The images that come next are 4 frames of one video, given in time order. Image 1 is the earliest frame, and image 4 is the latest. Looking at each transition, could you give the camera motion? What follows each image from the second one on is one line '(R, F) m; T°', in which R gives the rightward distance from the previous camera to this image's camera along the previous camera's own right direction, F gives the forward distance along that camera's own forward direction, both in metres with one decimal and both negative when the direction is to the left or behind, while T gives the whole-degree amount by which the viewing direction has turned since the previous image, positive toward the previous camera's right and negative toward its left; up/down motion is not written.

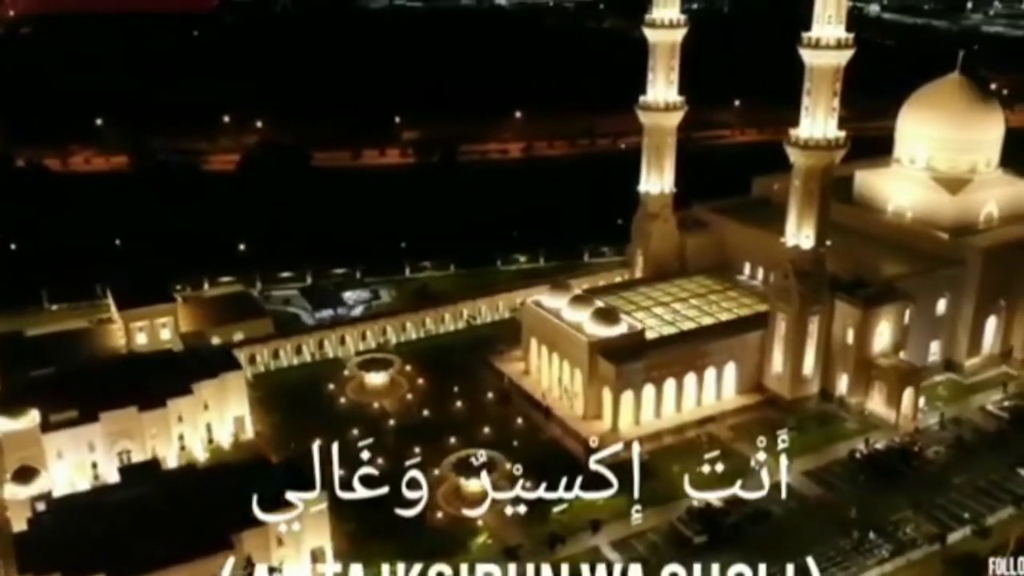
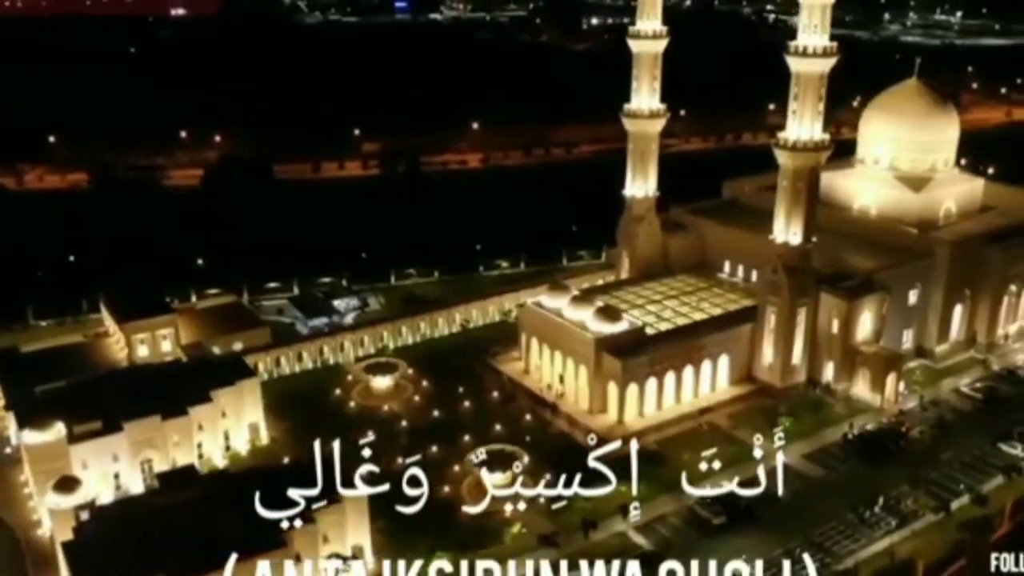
(-2.3, -0.8) m; +5°
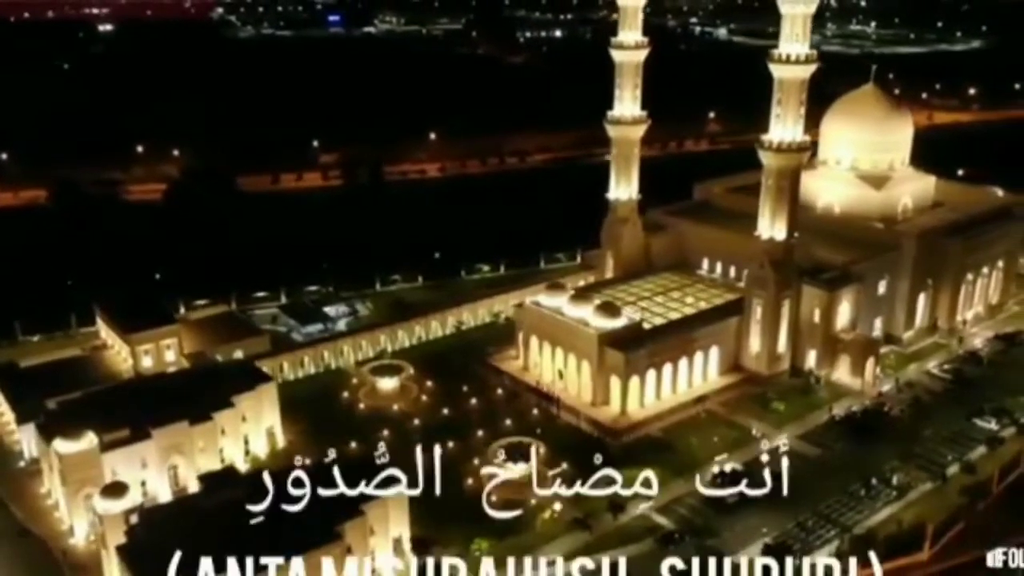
(-2.4, -1.0) m; +5°
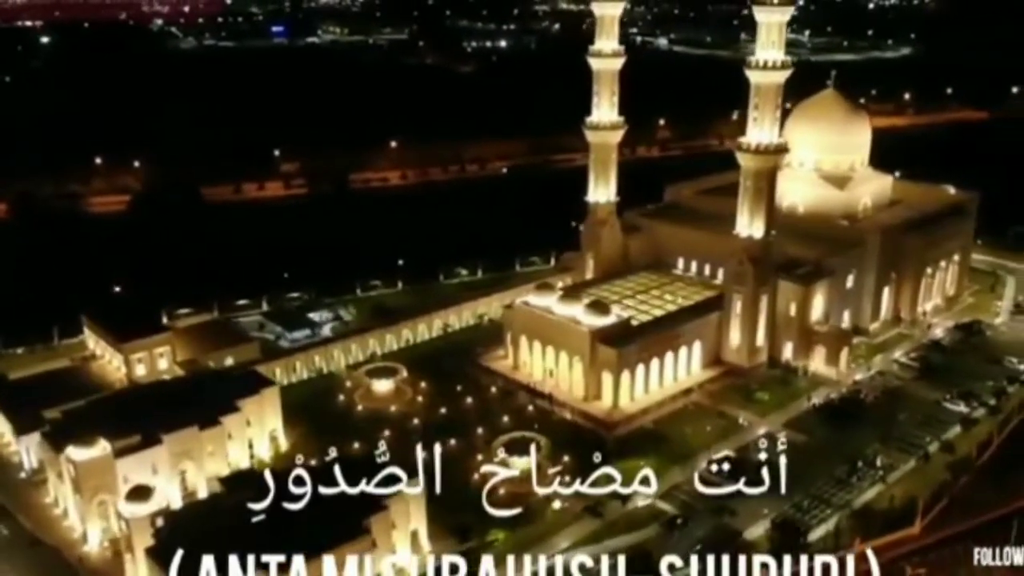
(-1.7, -0.7) m; +4°
